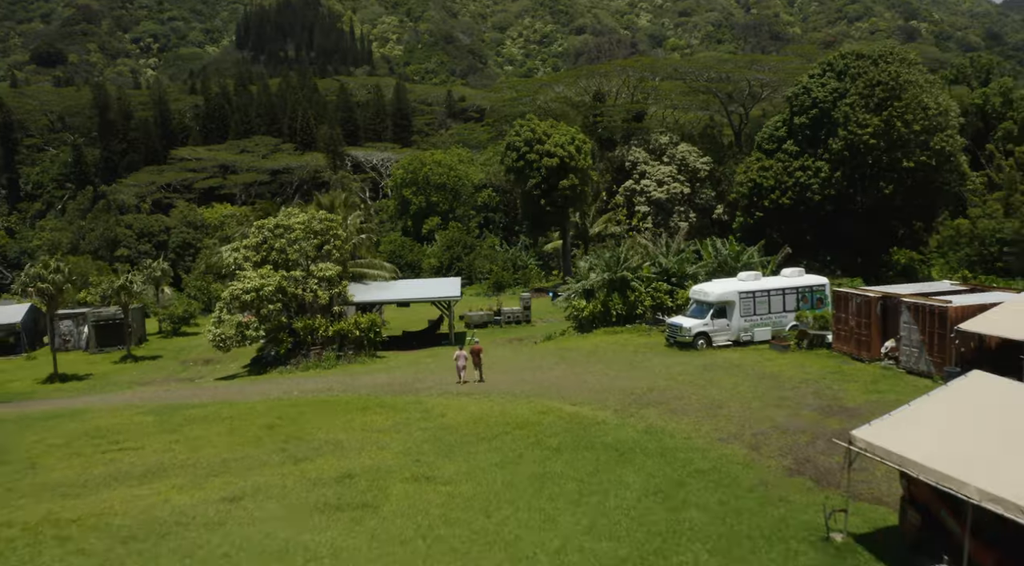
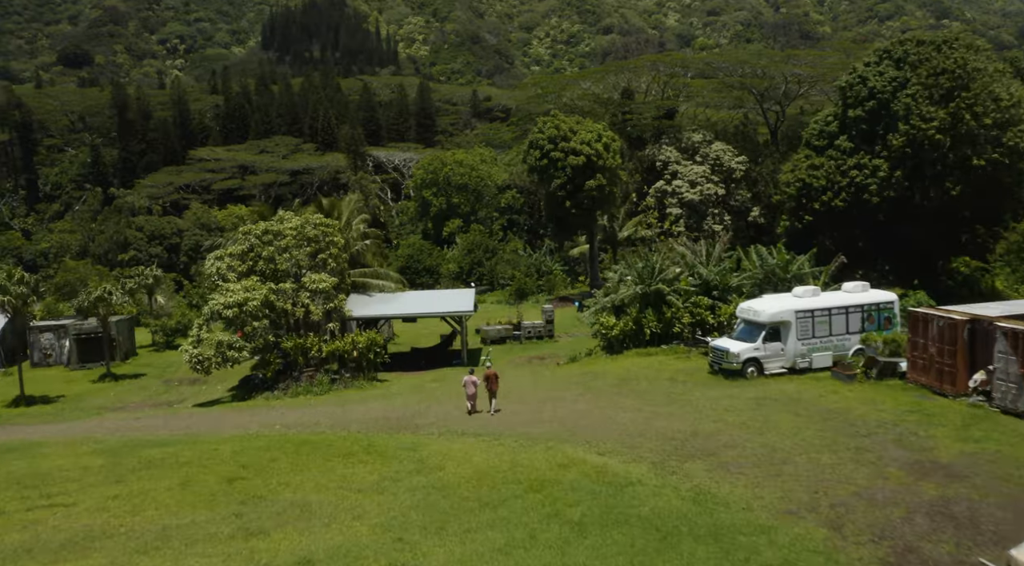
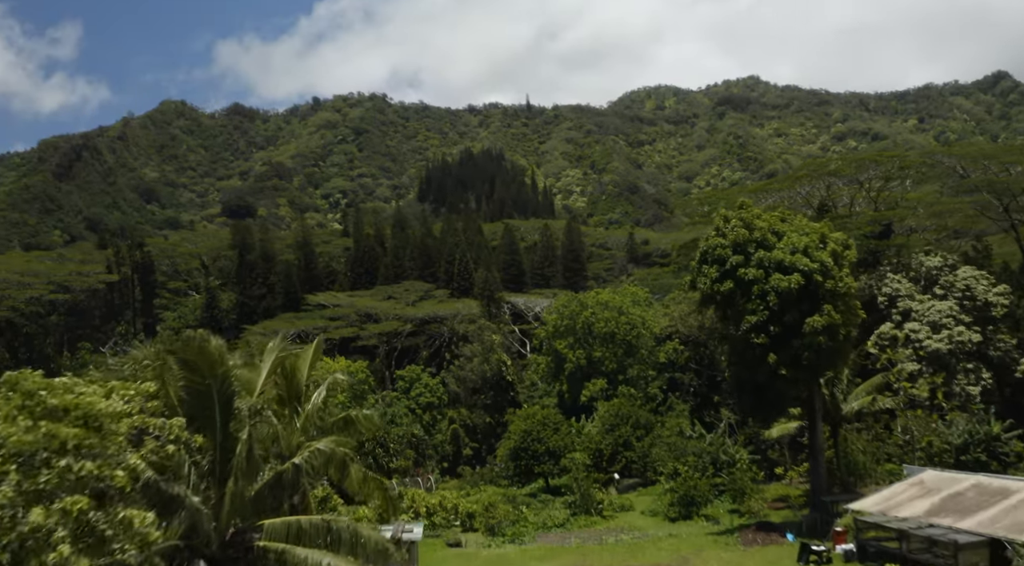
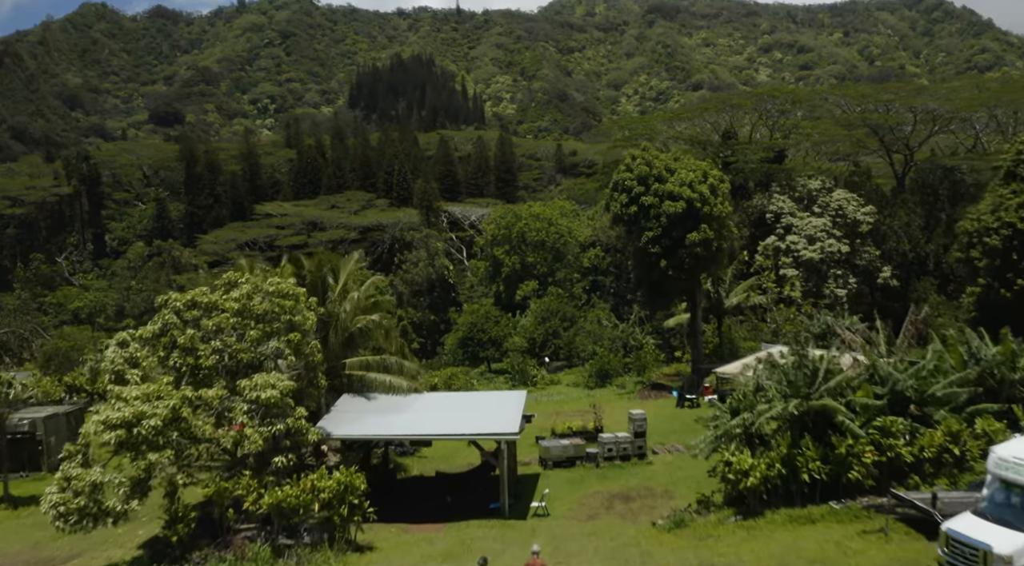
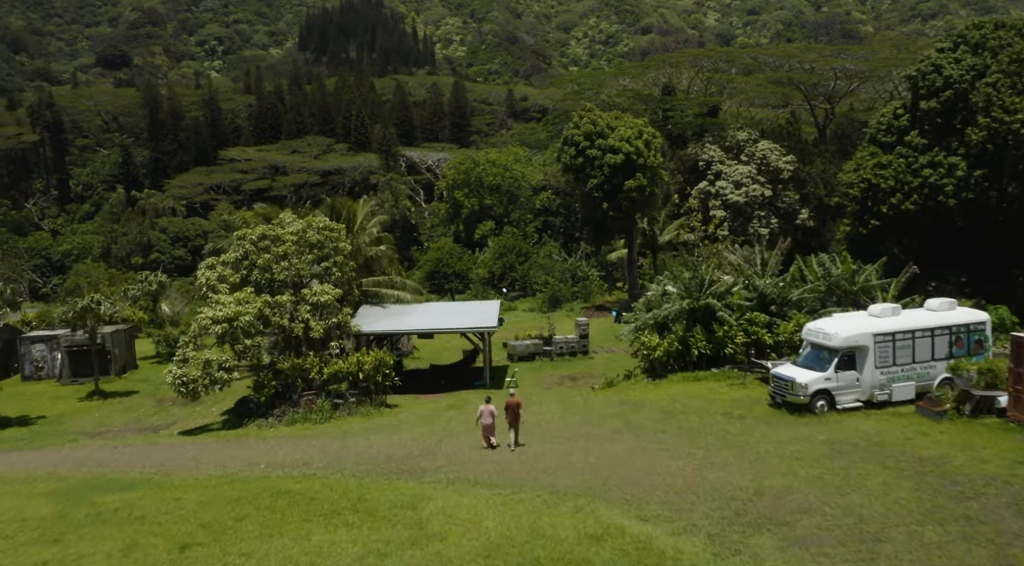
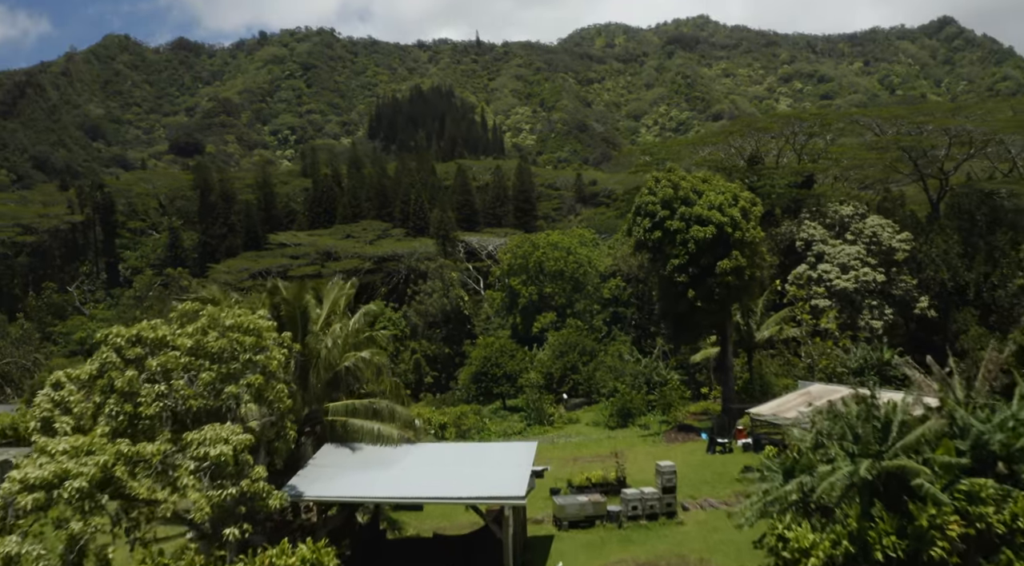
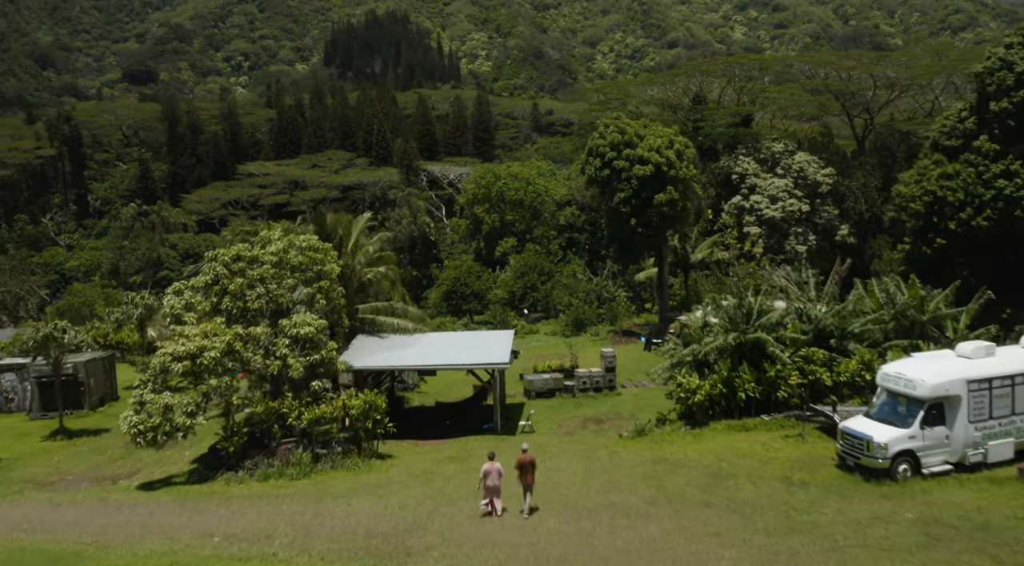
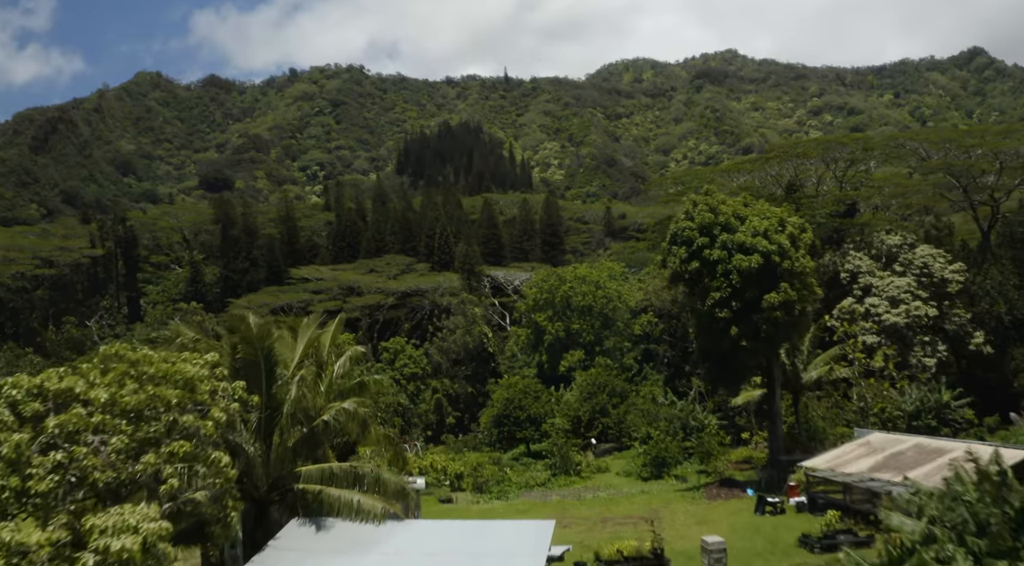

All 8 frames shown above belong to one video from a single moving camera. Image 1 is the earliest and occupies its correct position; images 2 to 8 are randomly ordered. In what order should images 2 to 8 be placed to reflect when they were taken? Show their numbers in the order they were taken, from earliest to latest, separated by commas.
2, 5, 7, 4, 6, 8, 3
